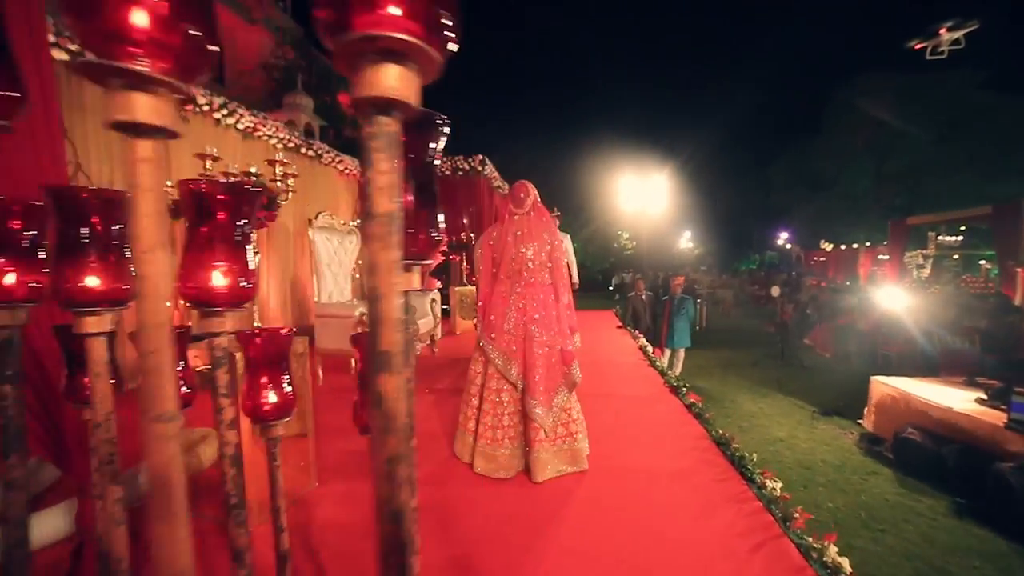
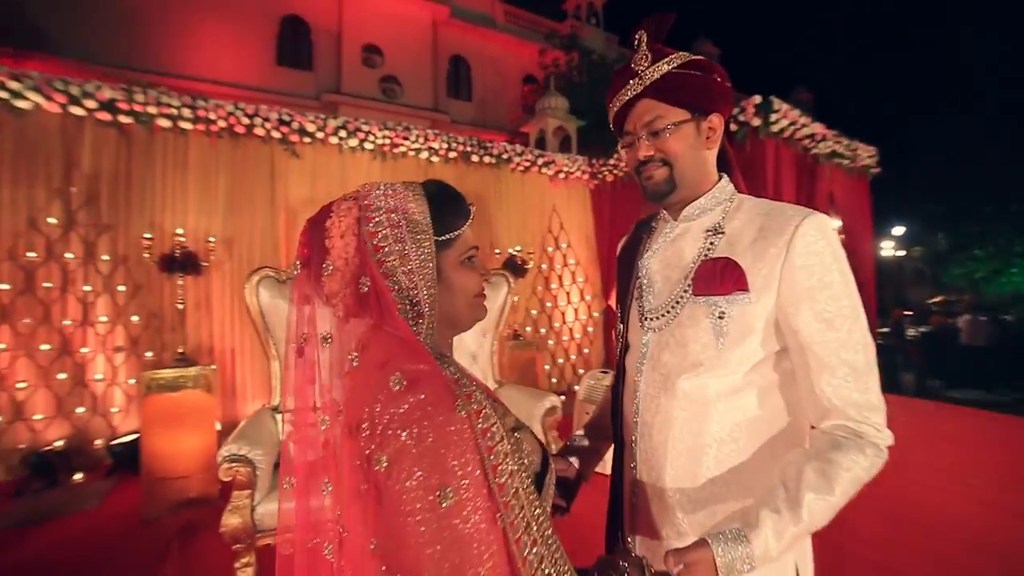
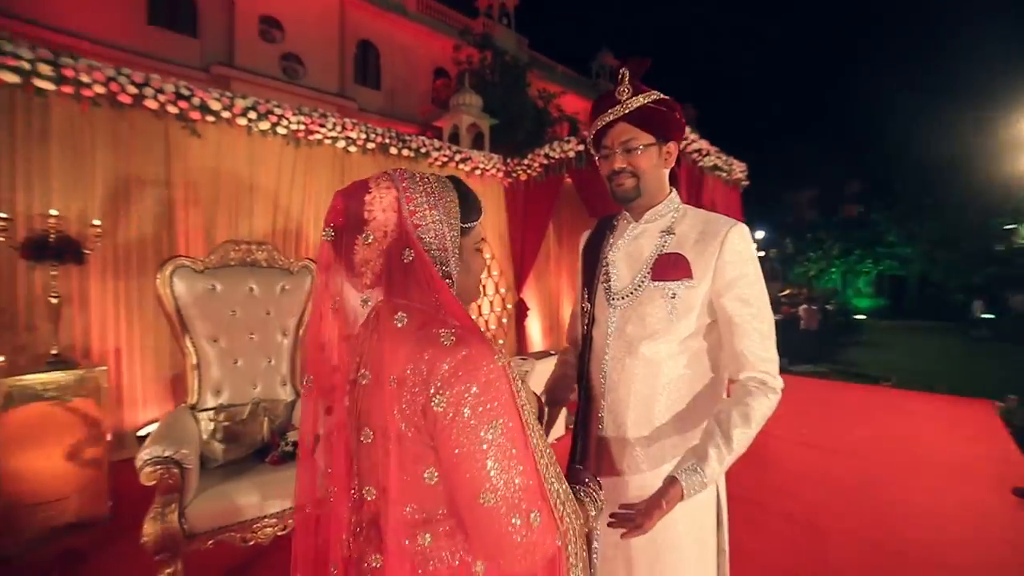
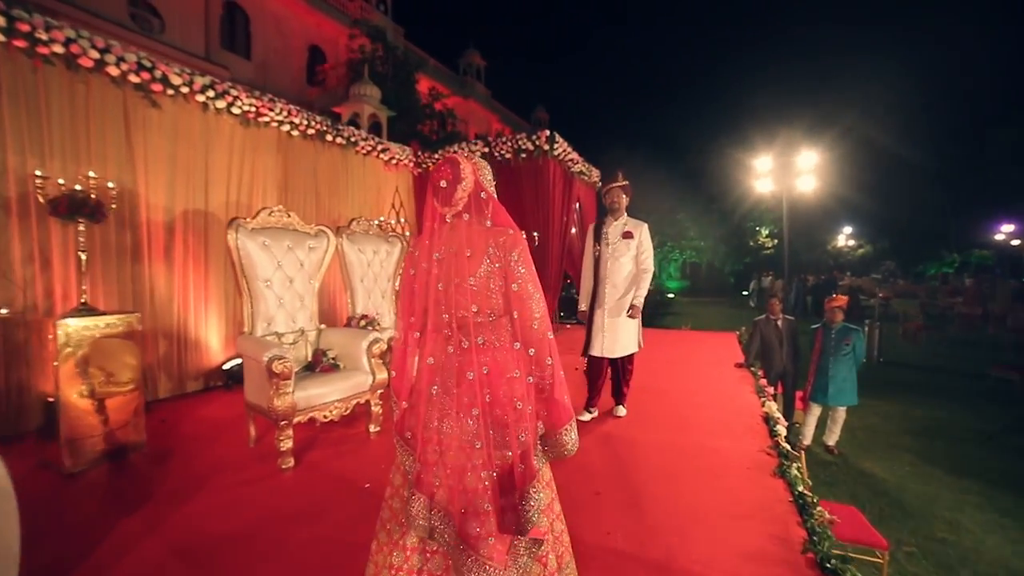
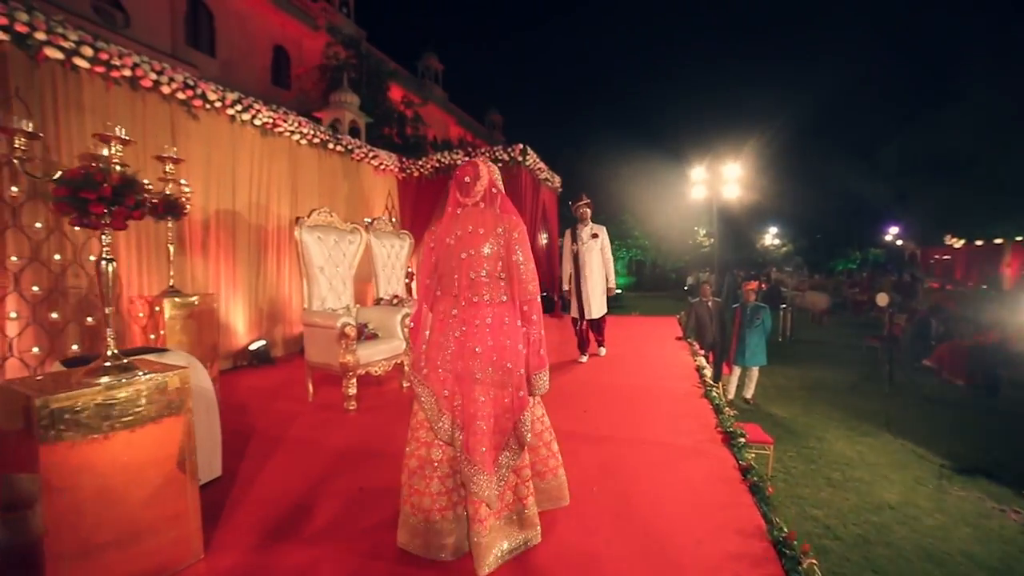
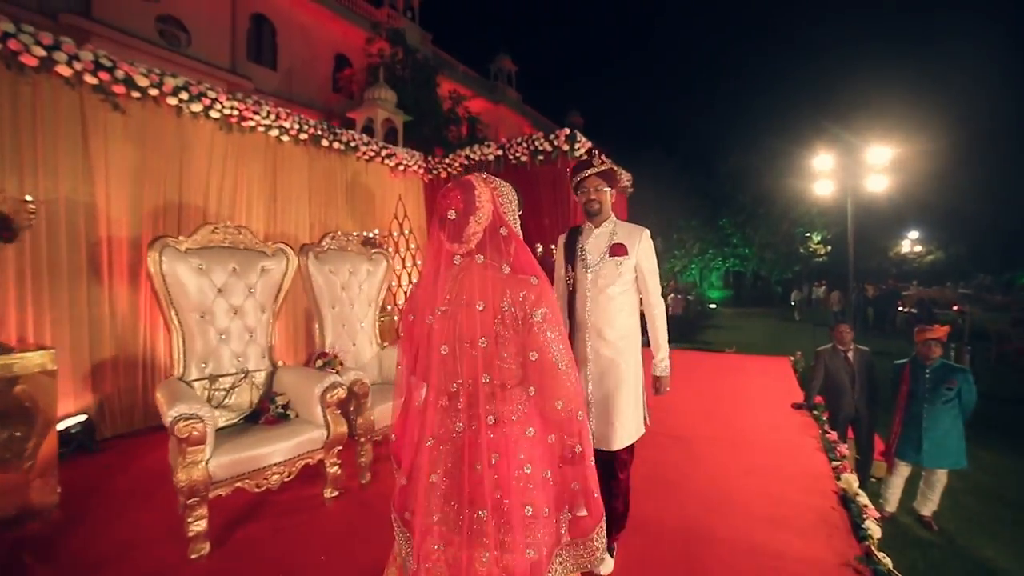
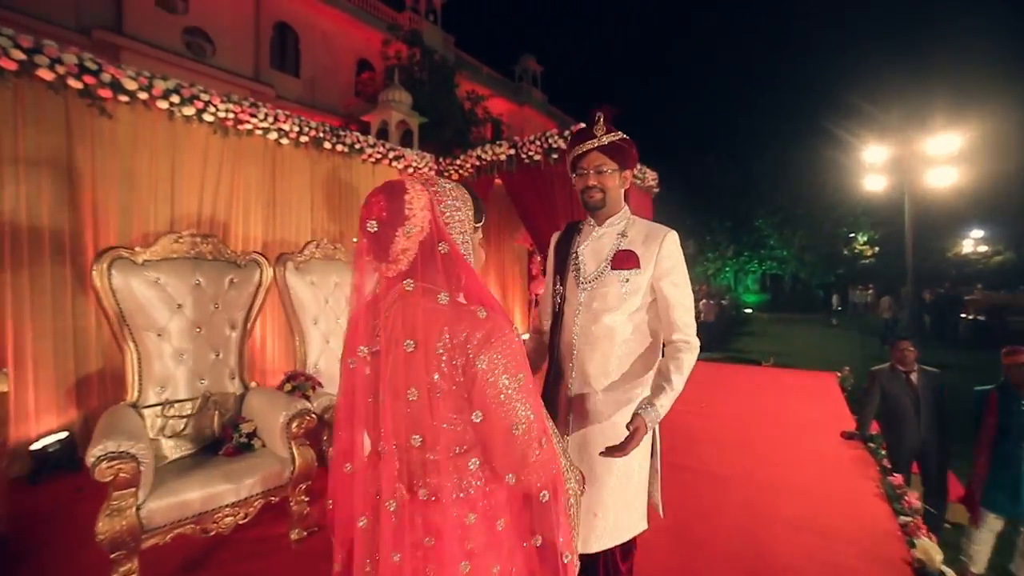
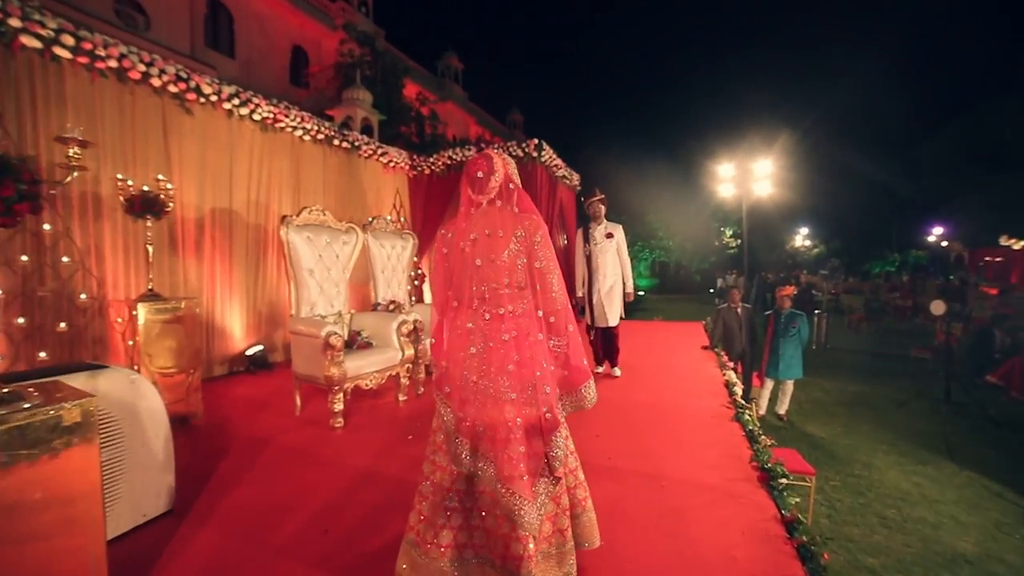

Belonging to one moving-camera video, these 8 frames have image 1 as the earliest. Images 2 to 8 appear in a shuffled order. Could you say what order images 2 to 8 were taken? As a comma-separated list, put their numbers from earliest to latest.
5, 8, 4, 6, 7, 3, 2
